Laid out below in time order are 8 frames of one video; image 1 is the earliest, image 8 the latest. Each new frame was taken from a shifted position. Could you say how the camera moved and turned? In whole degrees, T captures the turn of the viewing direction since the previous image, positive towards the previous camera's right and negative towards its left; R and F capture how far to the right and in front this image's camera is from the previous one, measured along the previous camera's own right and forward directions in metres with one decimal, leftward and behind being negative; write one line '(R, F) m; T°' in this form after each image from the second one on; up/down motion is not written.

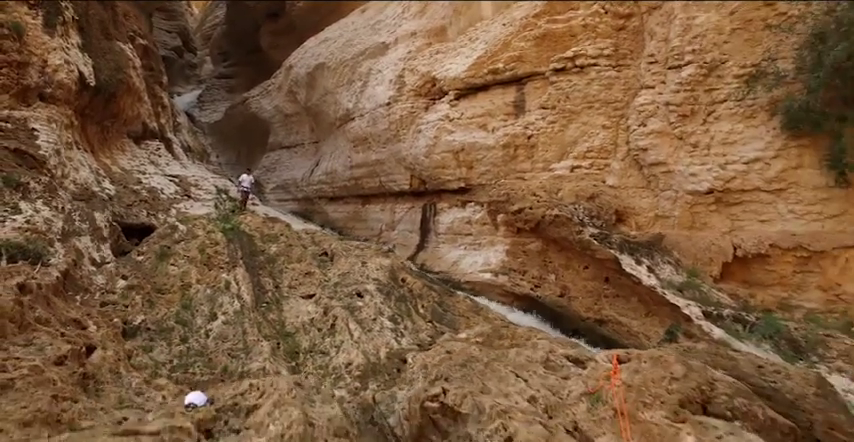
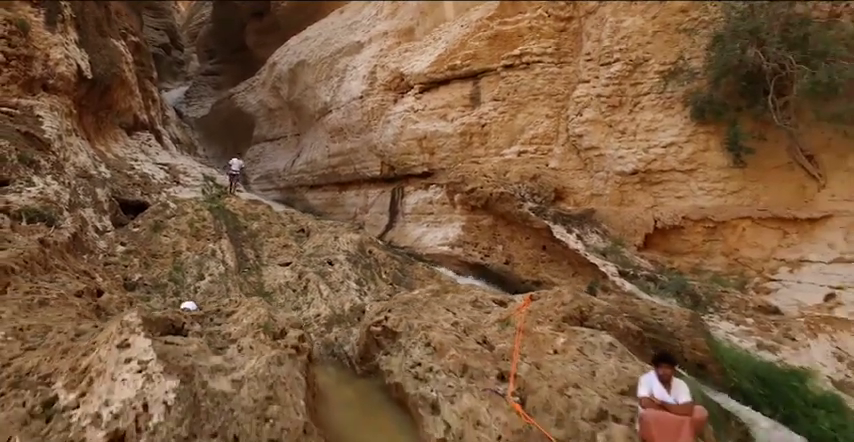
(+0.3, -1.1) m; +1°
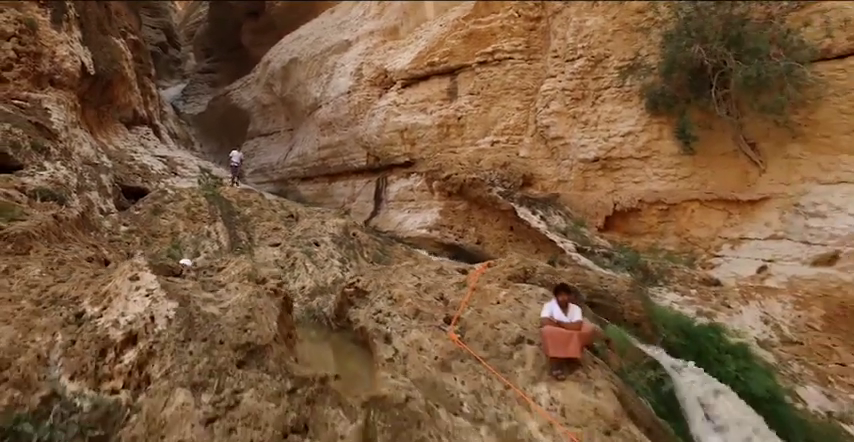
(+0.3, -0.8) m; 0°
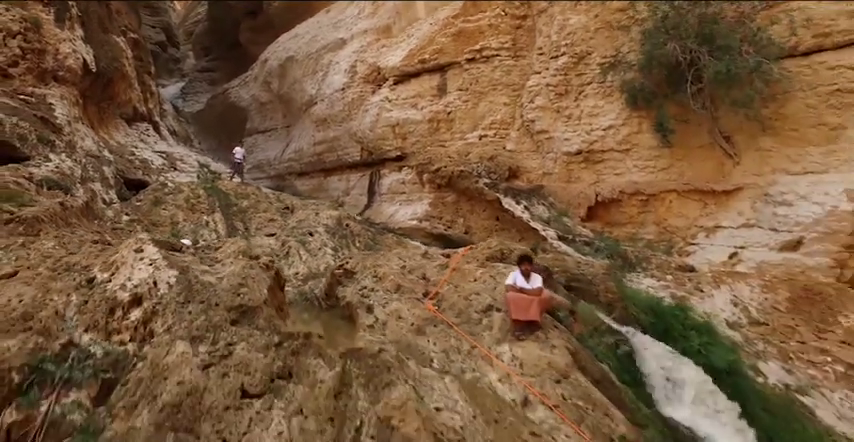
(+0.1, -0.4) m; 0°
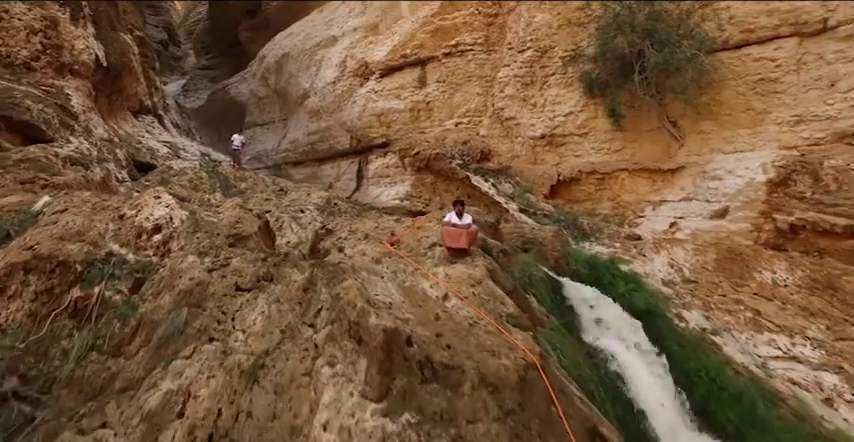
(+0.4, -1.1) m; 0°
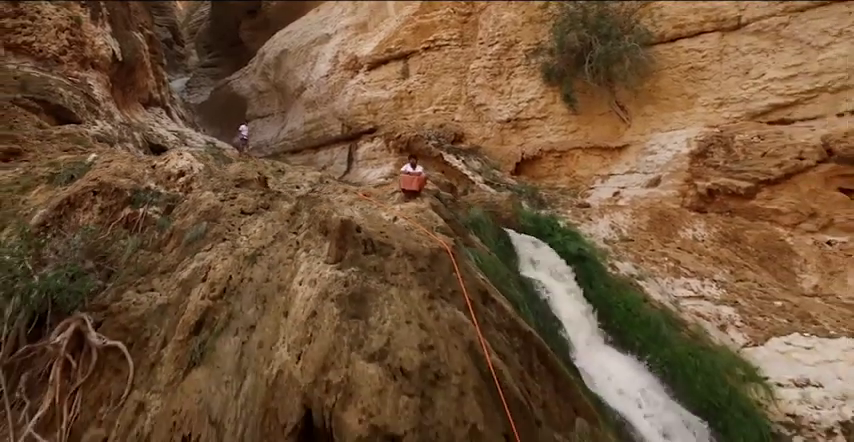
(+0.4, -1.5) m; 0°
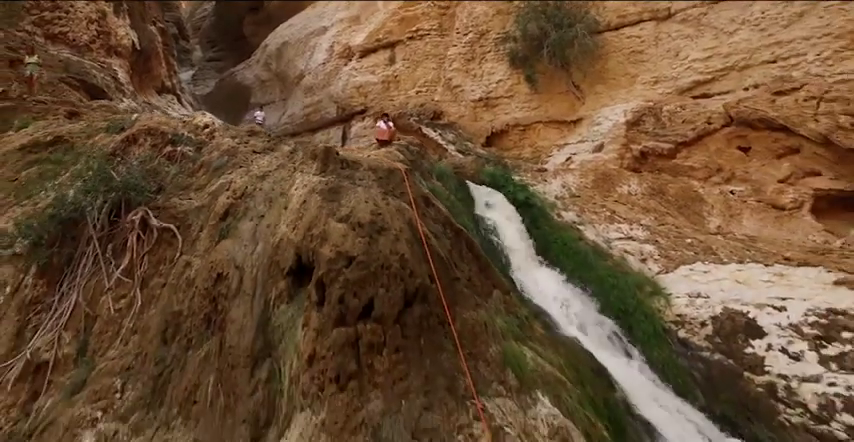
(+0.4, -1.8) m; 0°
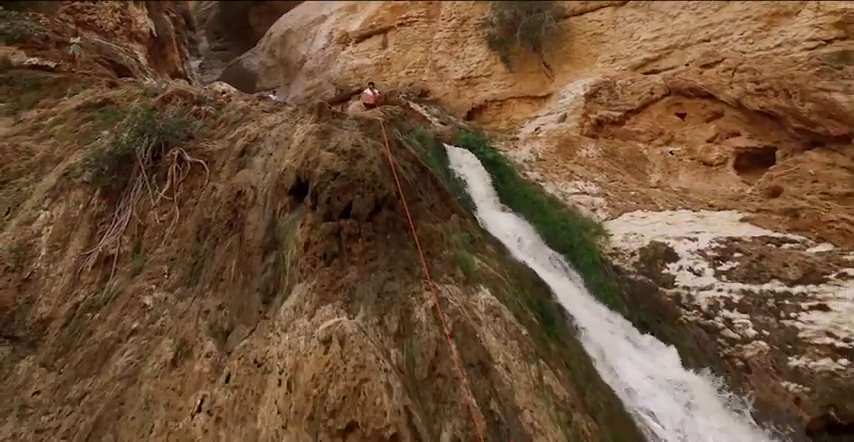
(+0.4, -1.8) m; 0°
